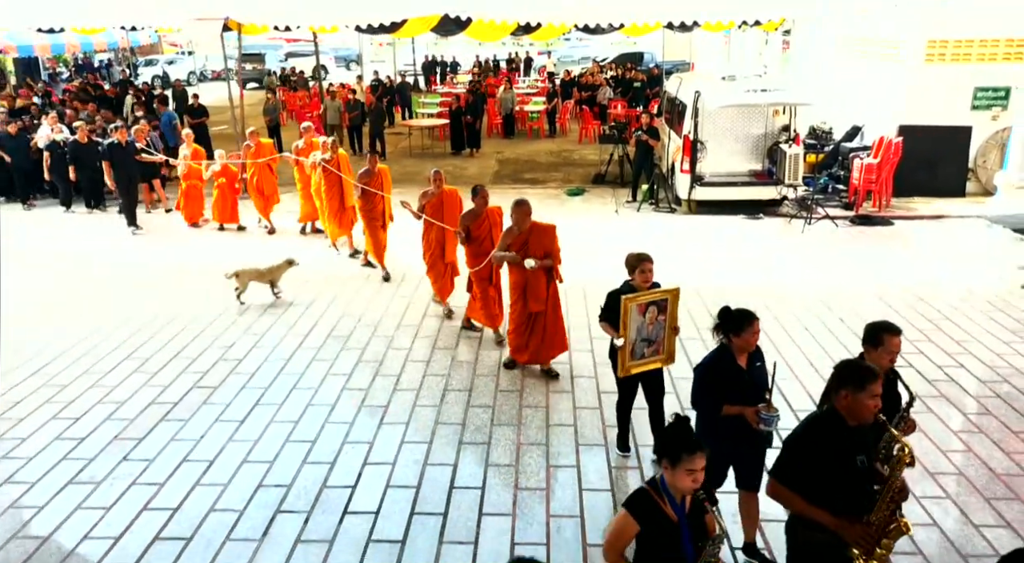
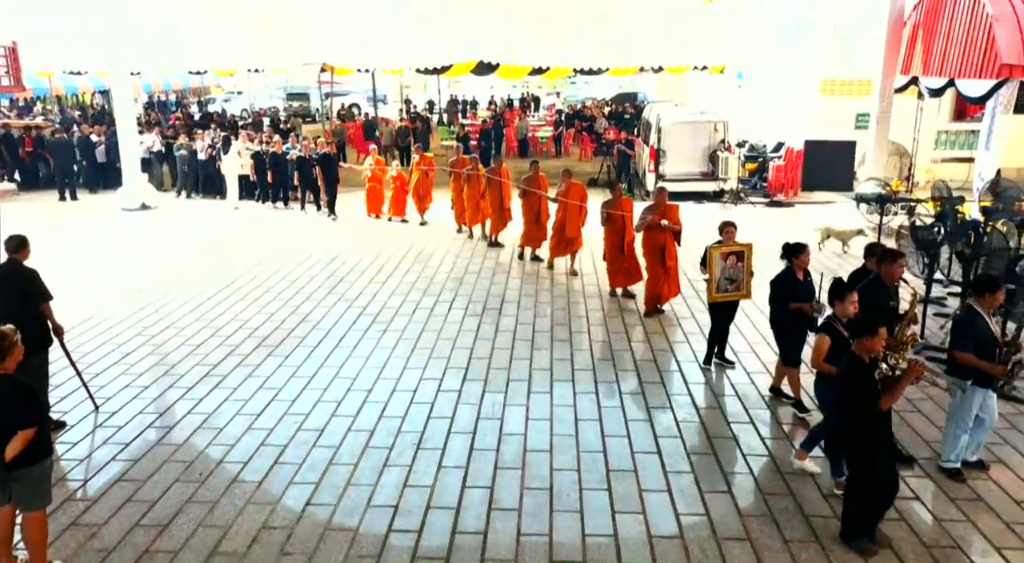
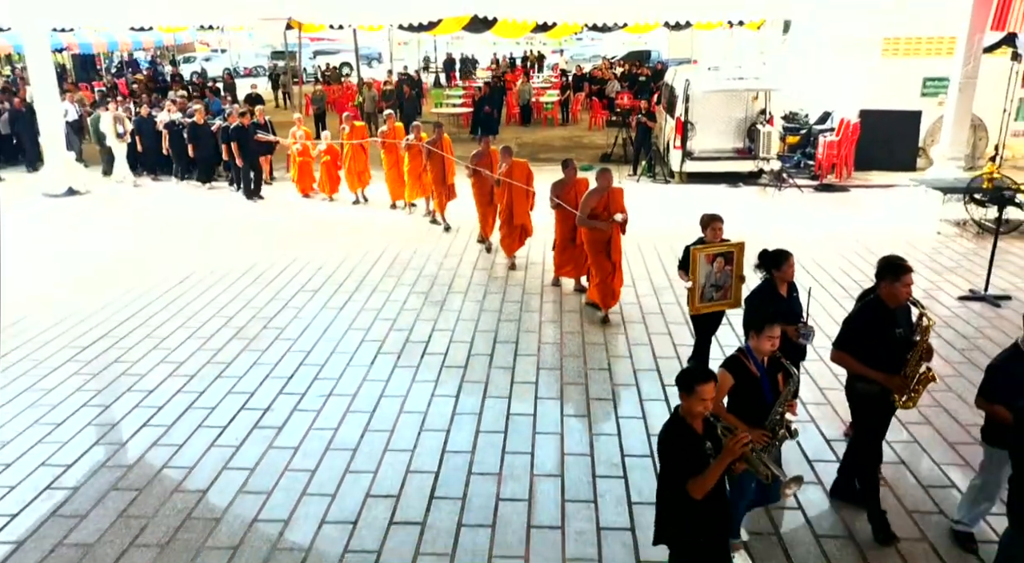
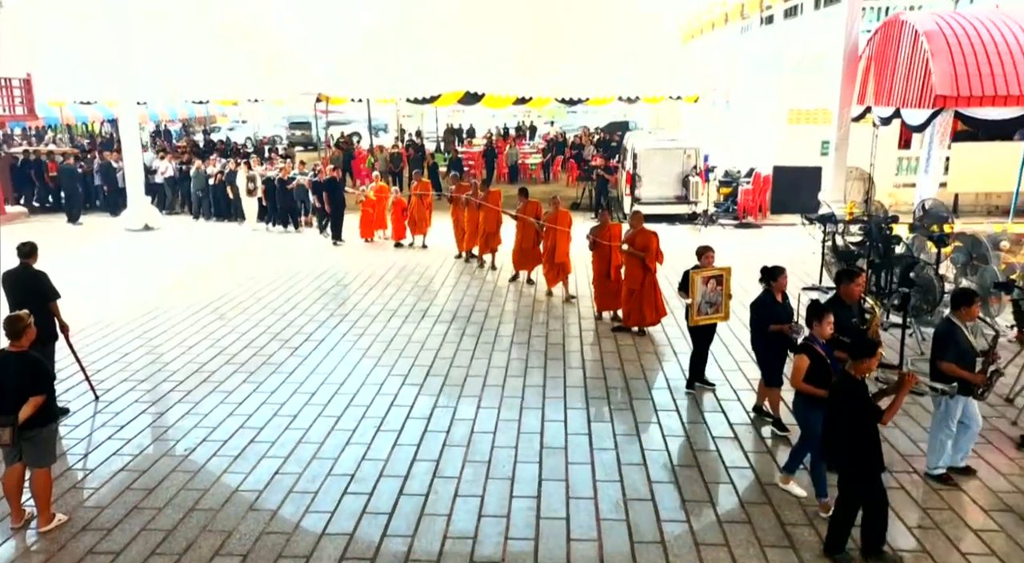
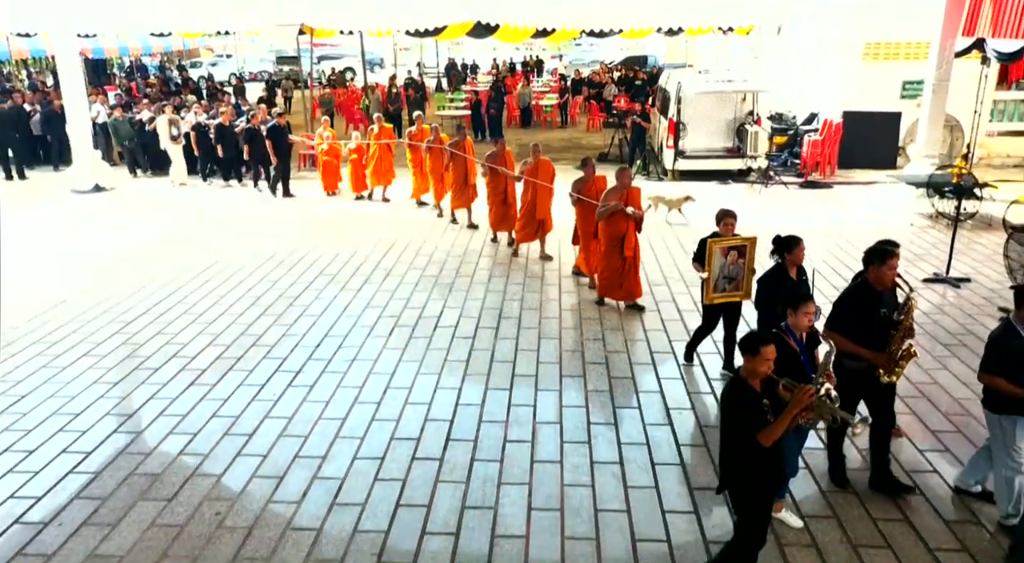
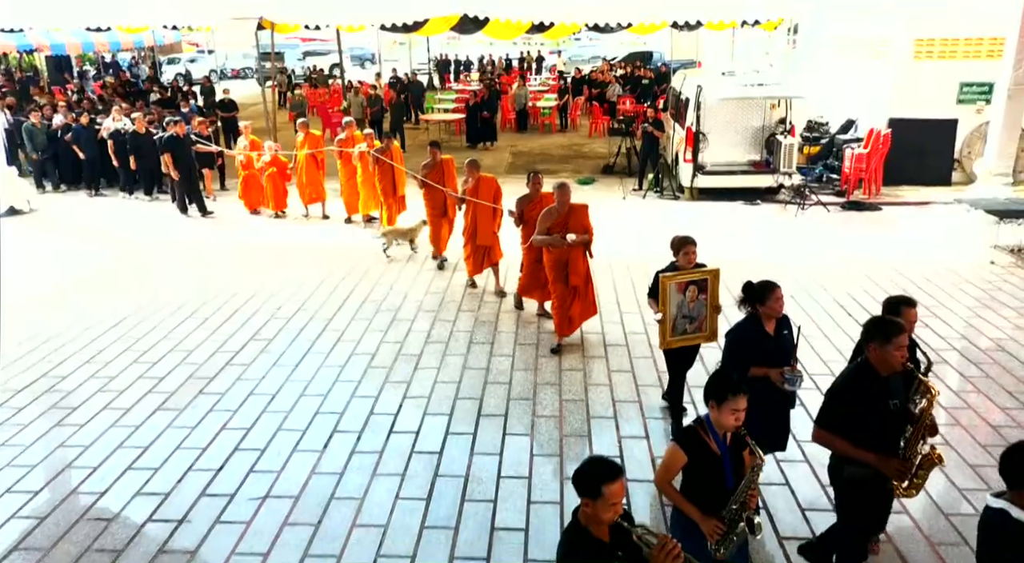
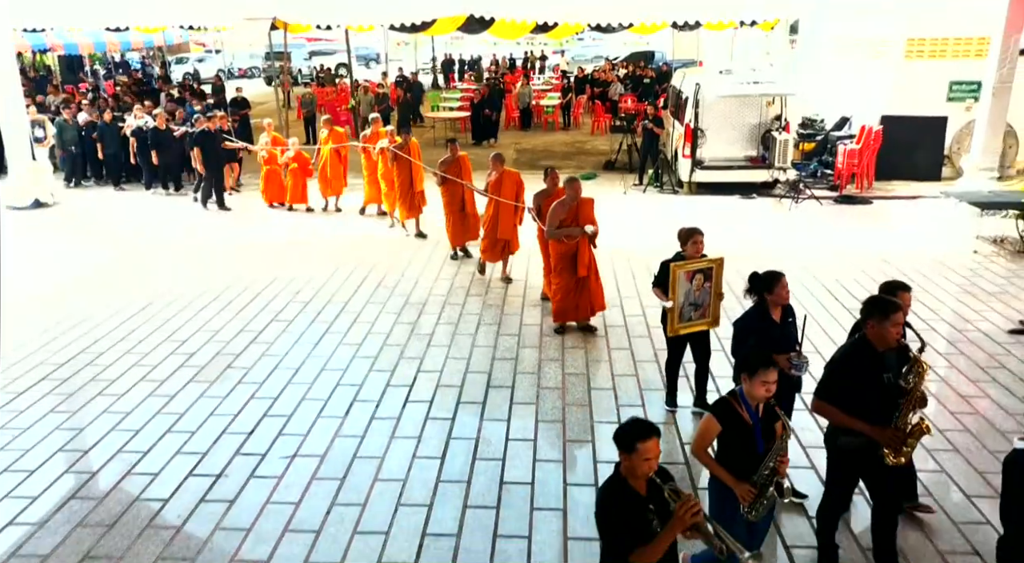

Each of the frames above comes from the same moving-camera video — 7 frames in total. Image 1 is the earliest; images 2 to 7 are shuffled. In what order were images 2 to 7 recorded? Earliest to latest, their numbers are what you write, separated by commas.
6, 7, 3, 5, 2, 4
